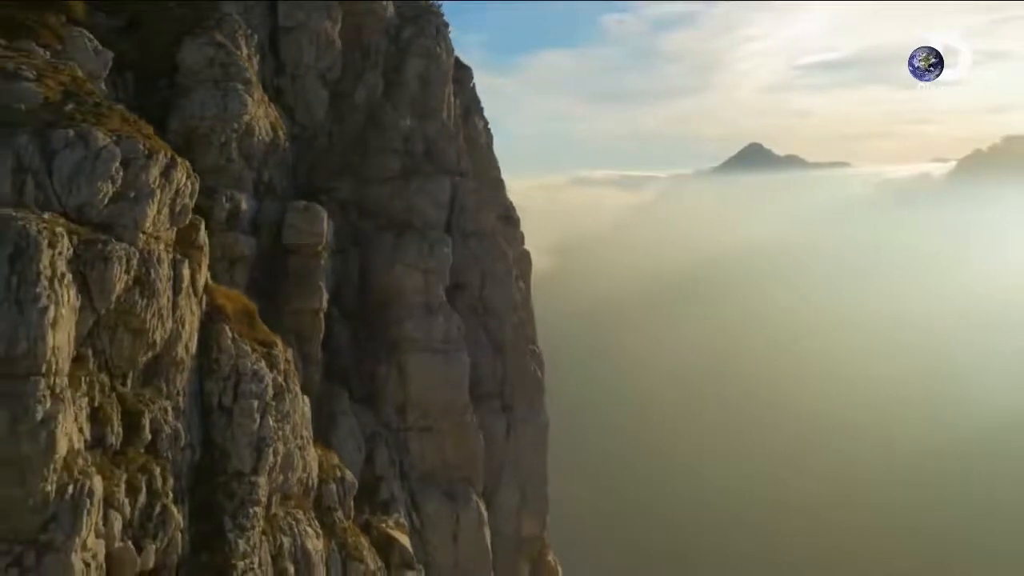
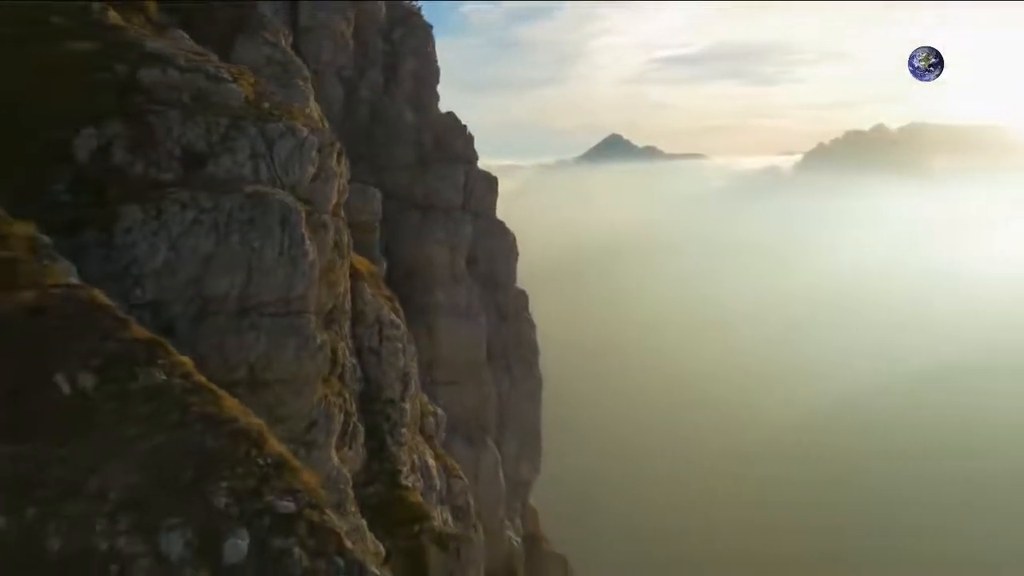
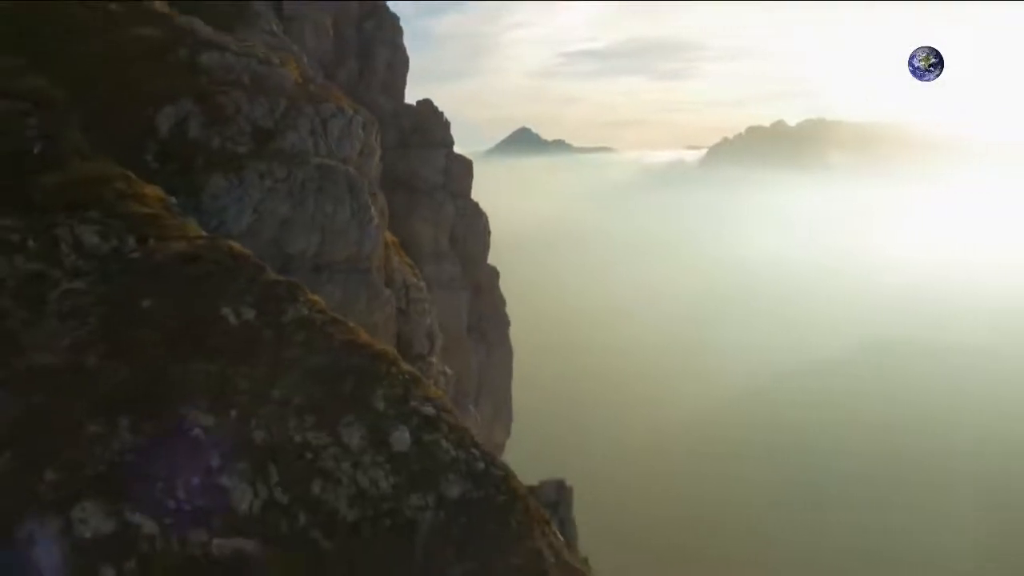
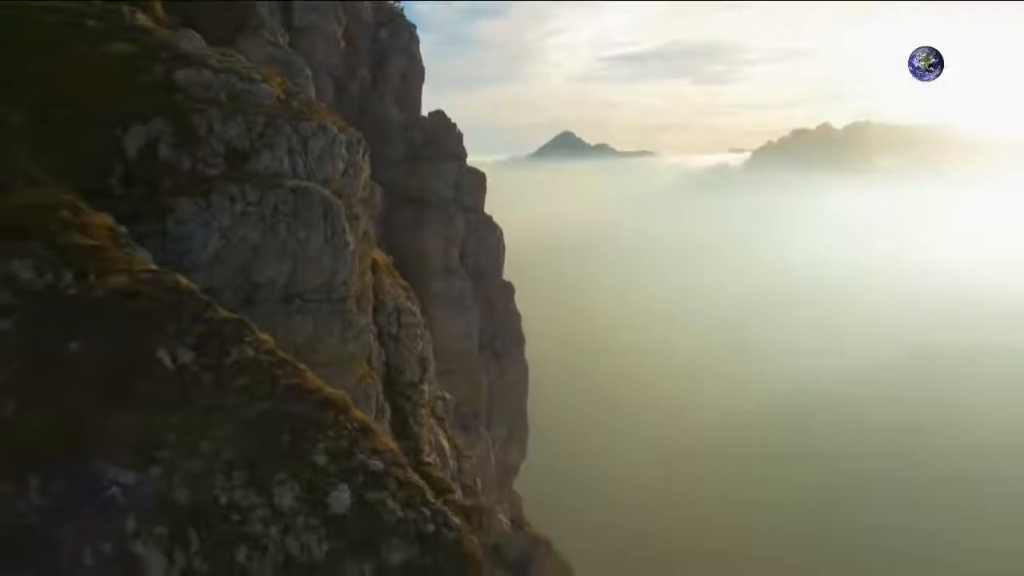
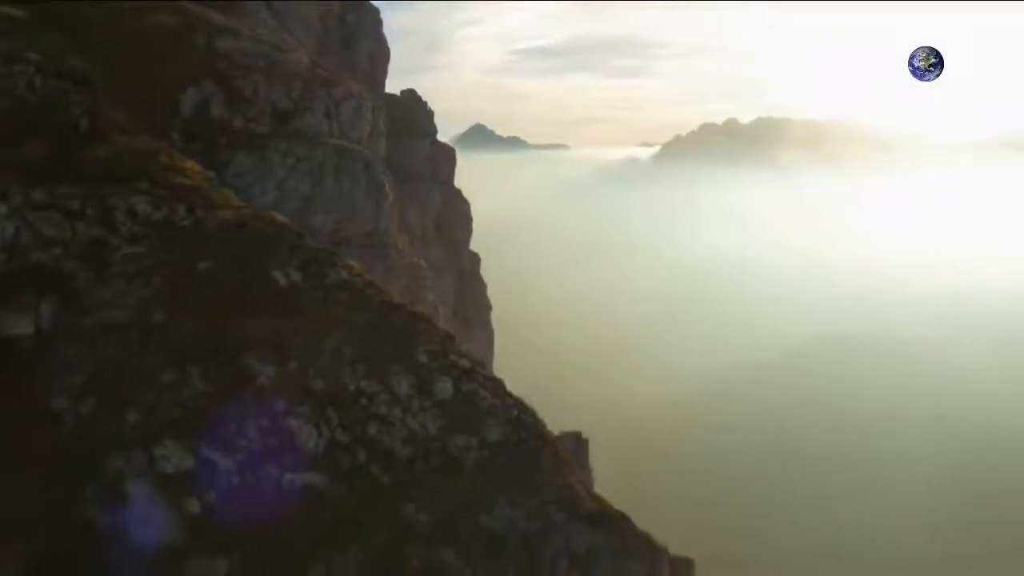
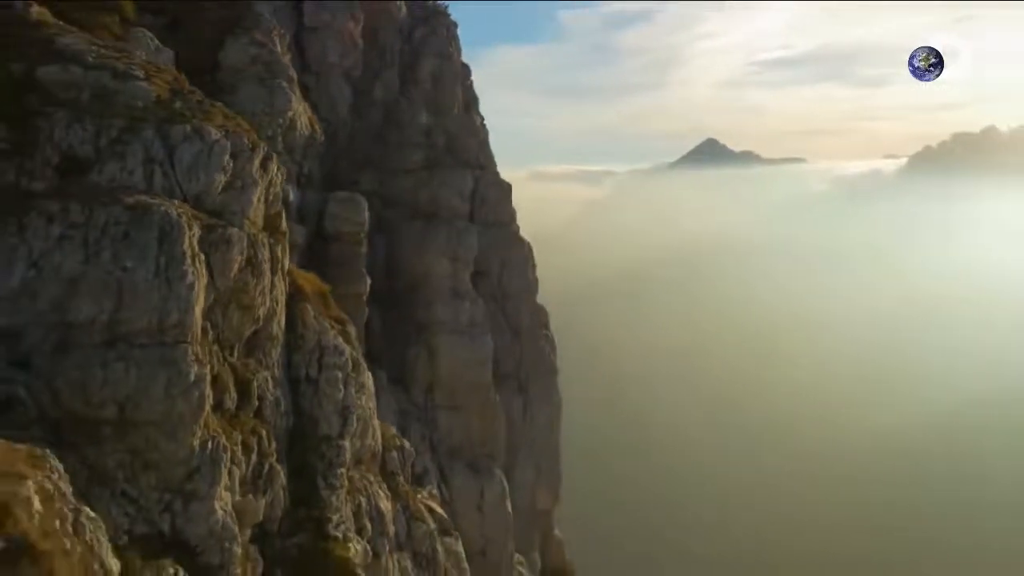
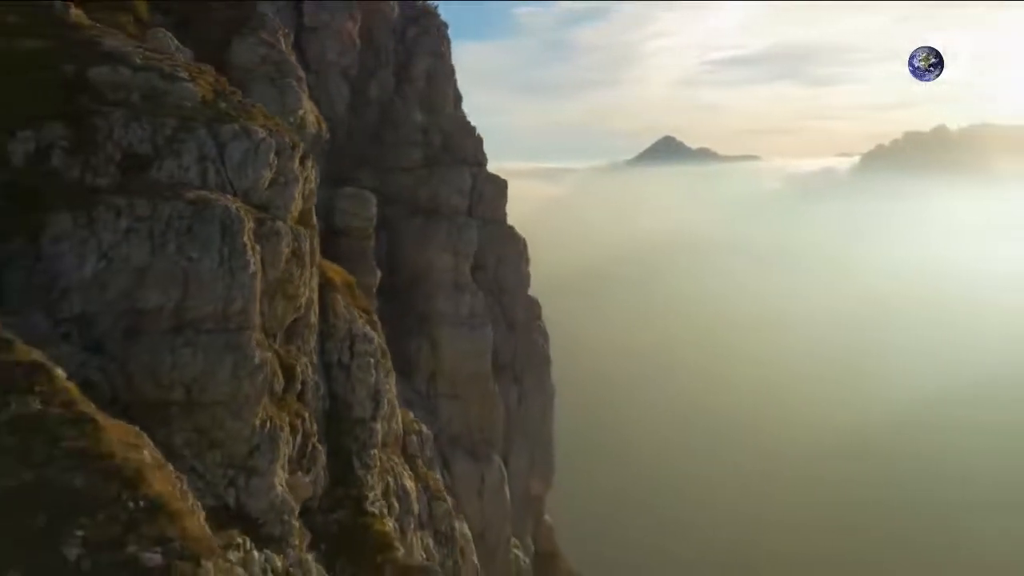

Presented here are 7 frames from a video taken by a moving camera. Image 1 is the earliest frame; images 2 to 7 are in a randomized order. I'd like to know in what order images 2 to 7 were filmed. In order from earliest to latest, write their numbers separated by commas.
6, 7, 2, 4, 3, 5
